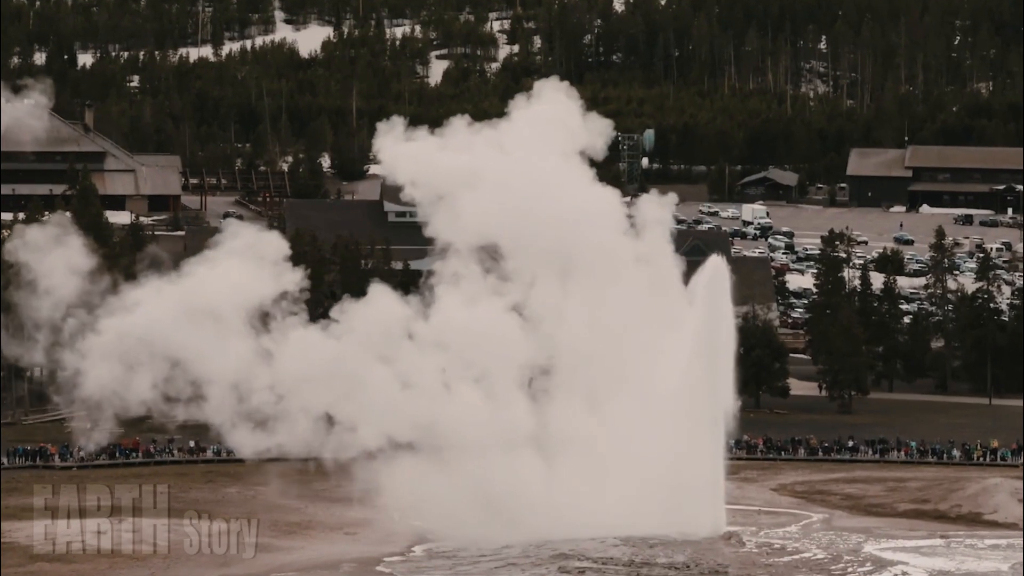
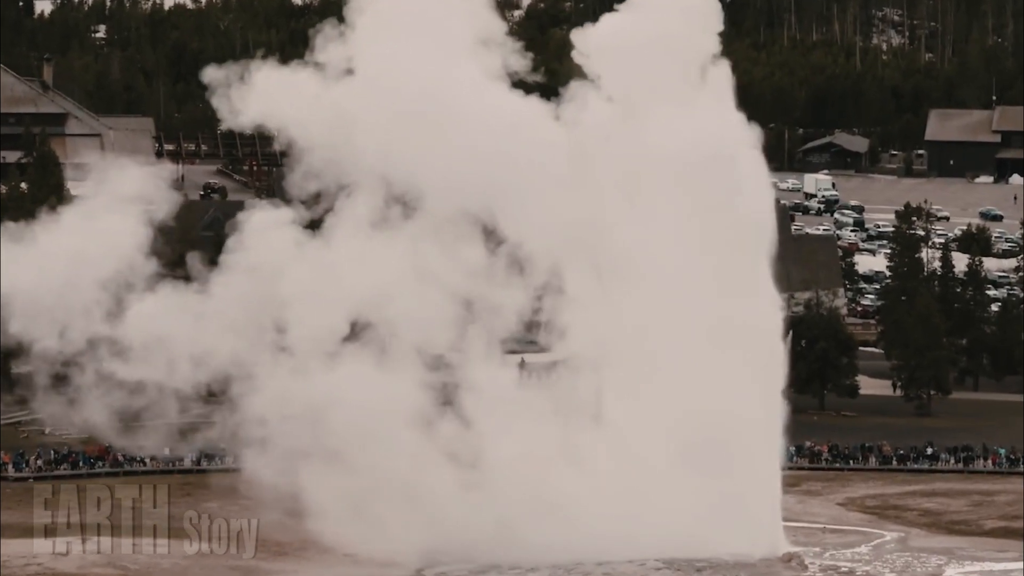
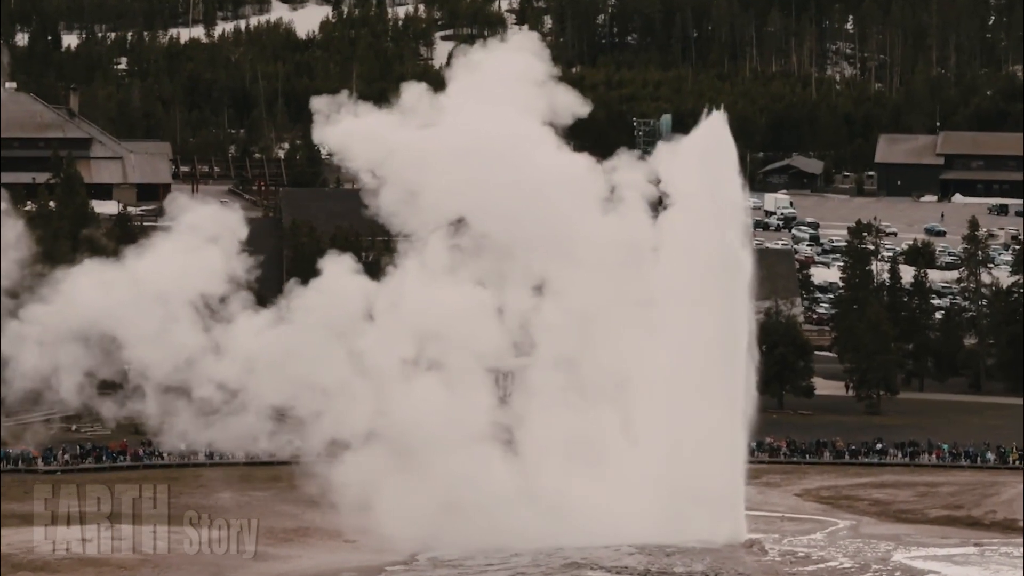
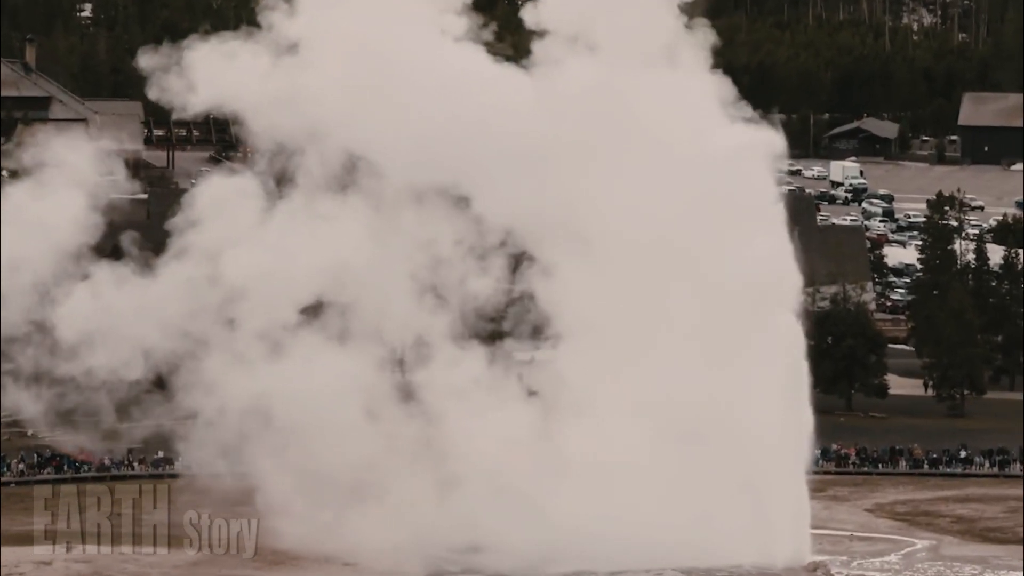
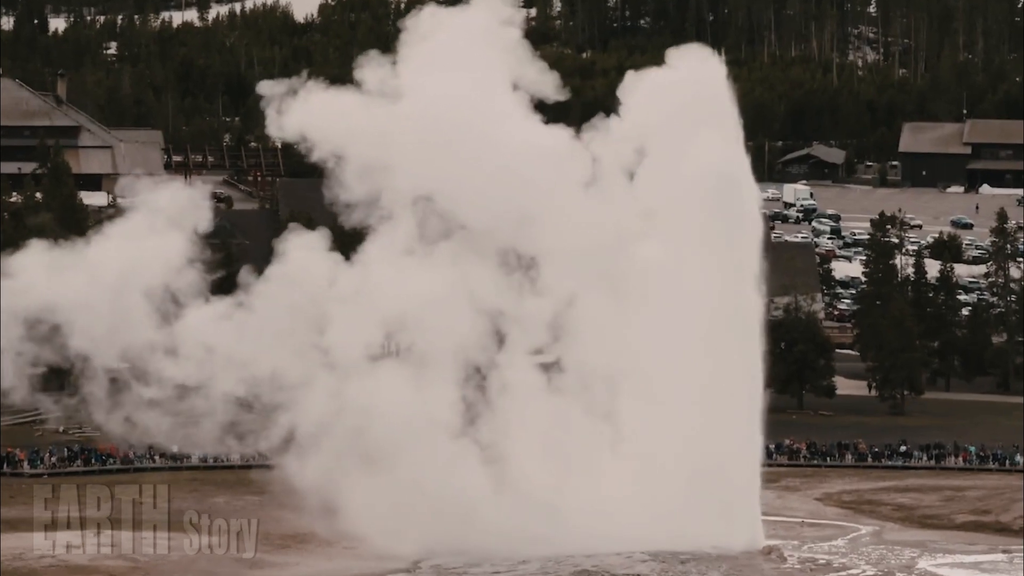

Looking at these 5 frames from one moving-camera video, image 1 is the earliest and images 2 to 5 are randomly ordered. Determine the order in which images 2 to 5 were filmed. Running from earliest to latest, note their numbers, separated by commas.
3, 5, 2, 4
